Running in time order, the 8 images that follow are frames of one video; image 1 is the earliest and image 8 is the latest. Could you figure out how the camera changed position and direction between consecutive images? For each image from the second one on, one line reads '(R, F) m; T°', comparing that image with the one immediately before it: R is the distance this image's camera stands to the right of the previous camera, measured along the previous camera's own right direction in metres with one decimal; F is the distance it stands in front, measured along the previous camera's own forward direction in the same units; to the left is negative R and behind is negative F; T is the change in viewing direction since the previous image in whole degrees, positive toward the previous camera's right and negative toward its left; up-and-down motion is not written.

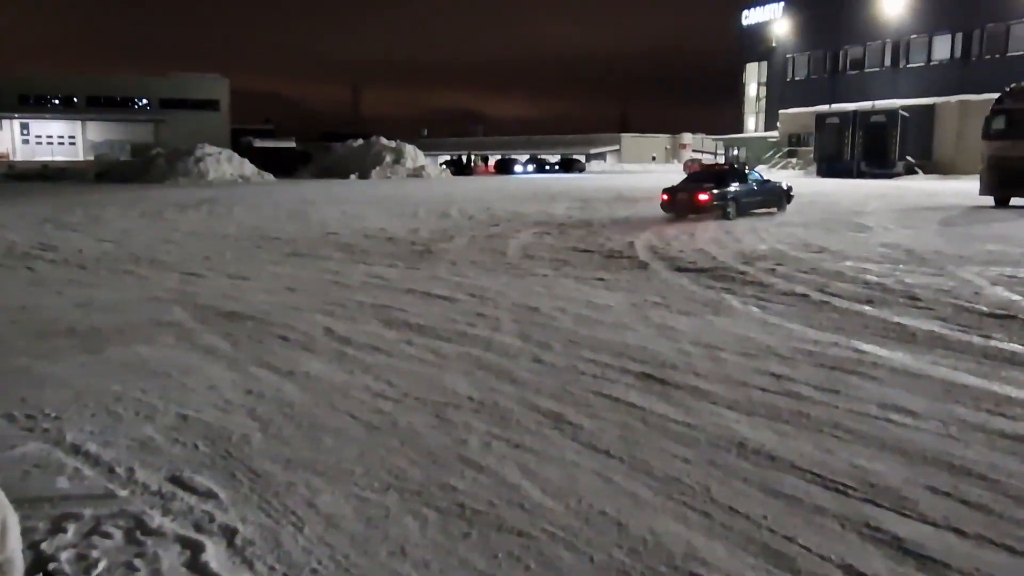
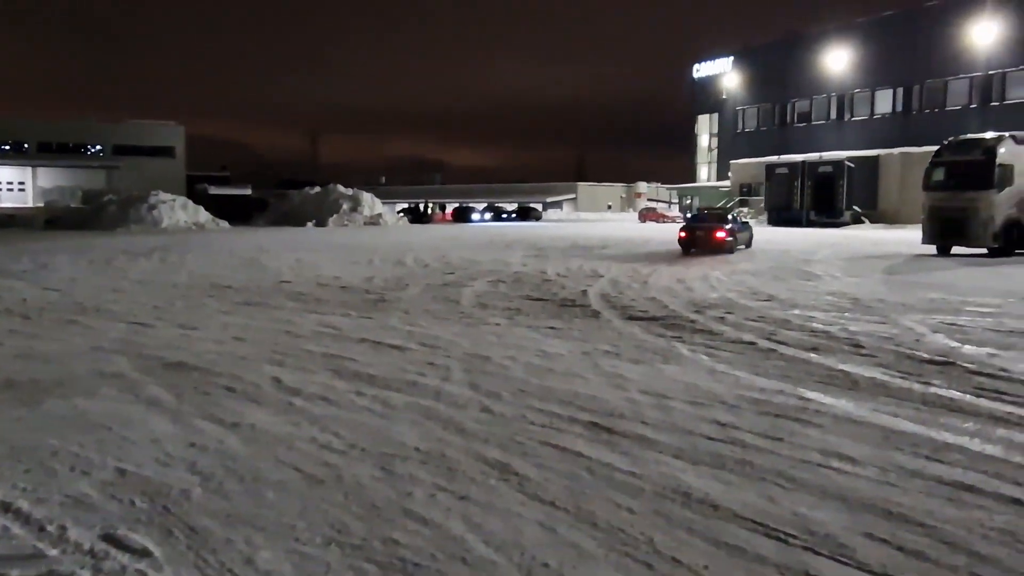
(+0.1, 0.0) m; +3°
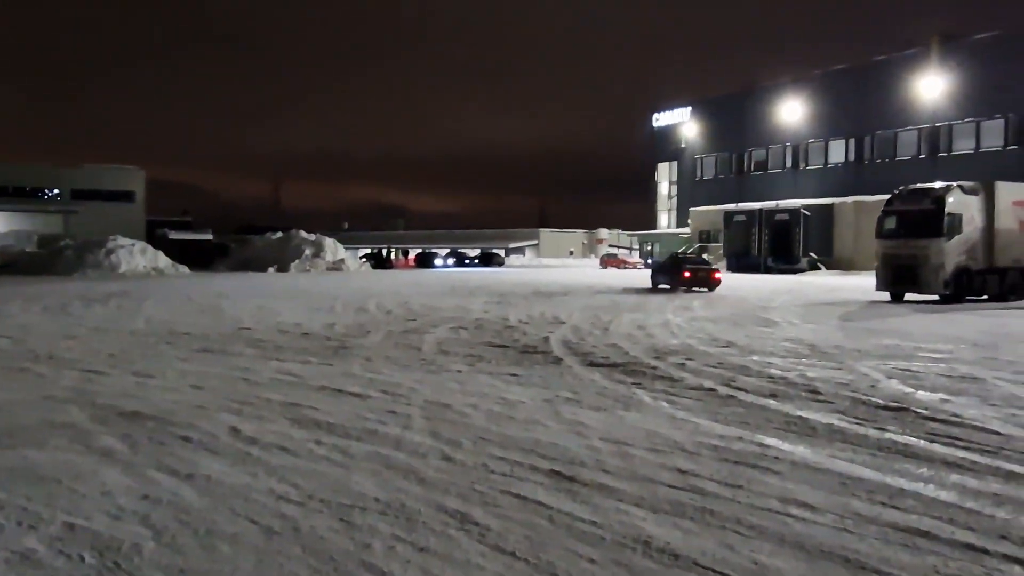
(0.0, 0.0) m; +2°
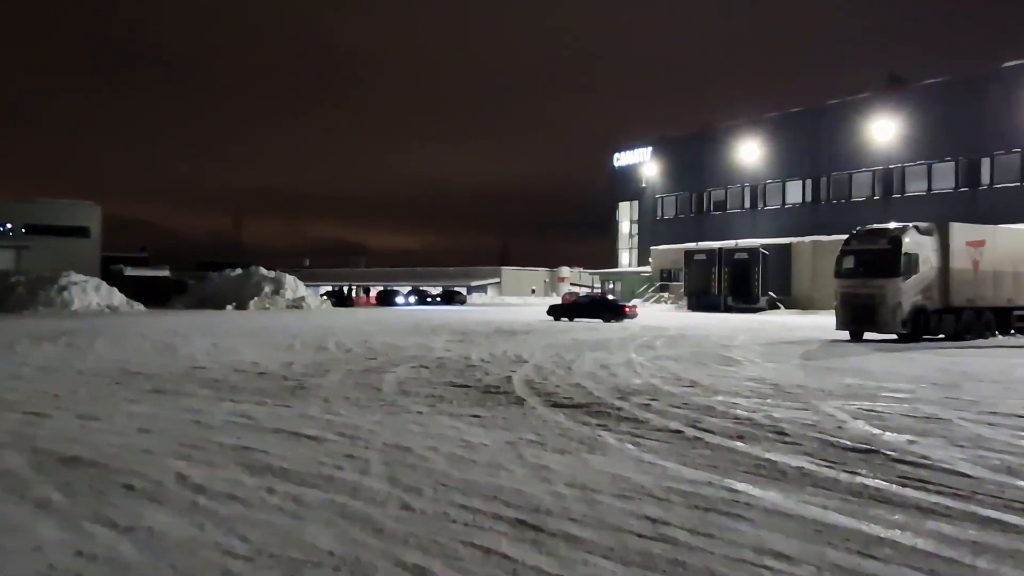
(0.0, +0.2) m; +2°
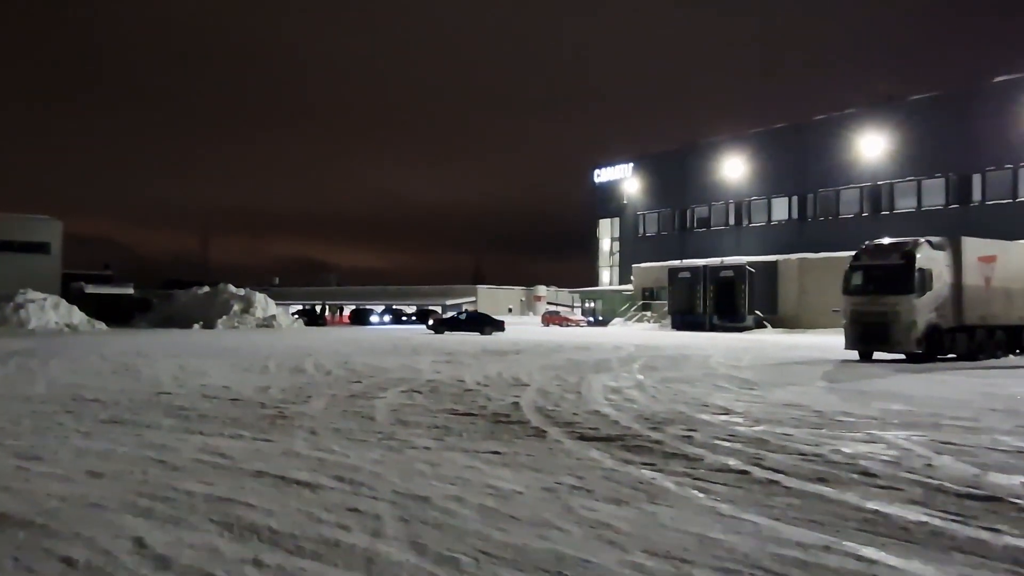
(-0.6, +1.6) m; +2°
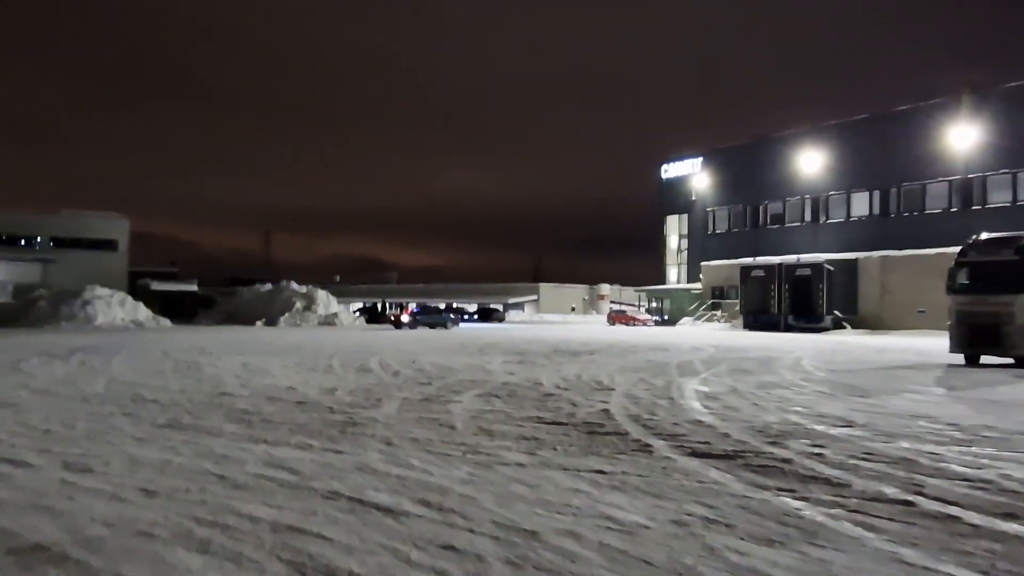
(-0.4, +1.2) m; -4°
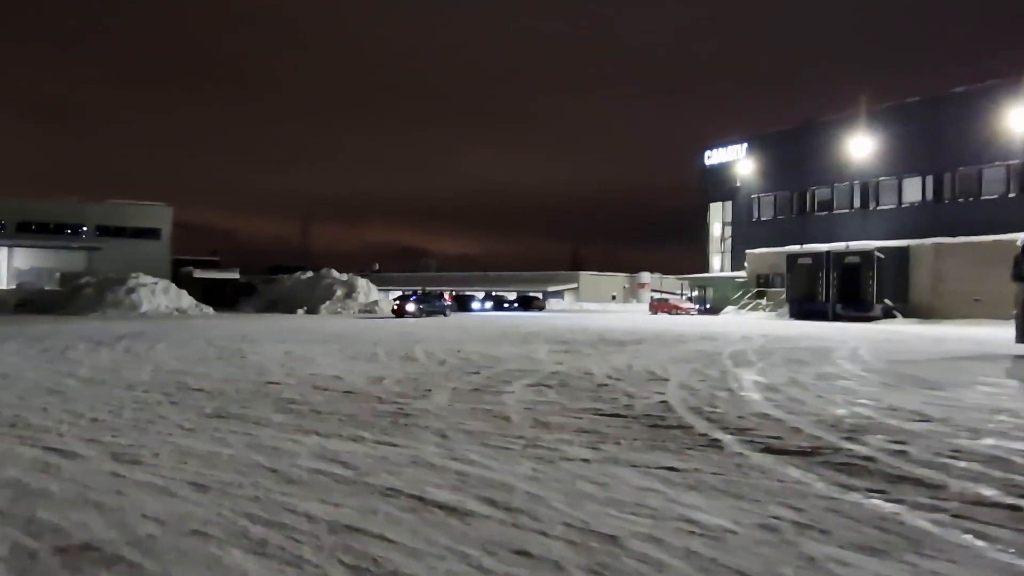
(-0.2, +0.4) m; -2°
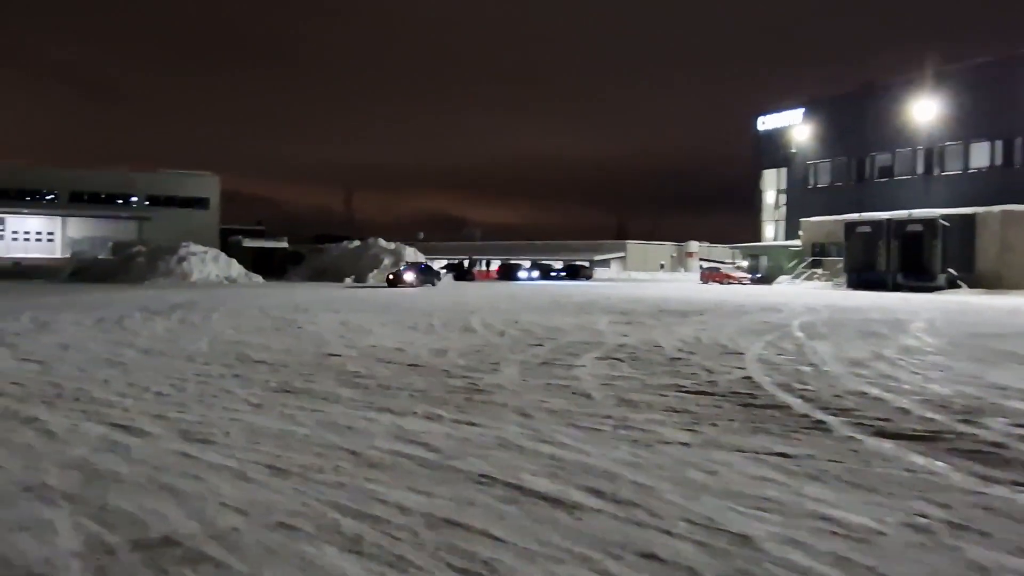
(-0.4, +0.6) m; -3°
